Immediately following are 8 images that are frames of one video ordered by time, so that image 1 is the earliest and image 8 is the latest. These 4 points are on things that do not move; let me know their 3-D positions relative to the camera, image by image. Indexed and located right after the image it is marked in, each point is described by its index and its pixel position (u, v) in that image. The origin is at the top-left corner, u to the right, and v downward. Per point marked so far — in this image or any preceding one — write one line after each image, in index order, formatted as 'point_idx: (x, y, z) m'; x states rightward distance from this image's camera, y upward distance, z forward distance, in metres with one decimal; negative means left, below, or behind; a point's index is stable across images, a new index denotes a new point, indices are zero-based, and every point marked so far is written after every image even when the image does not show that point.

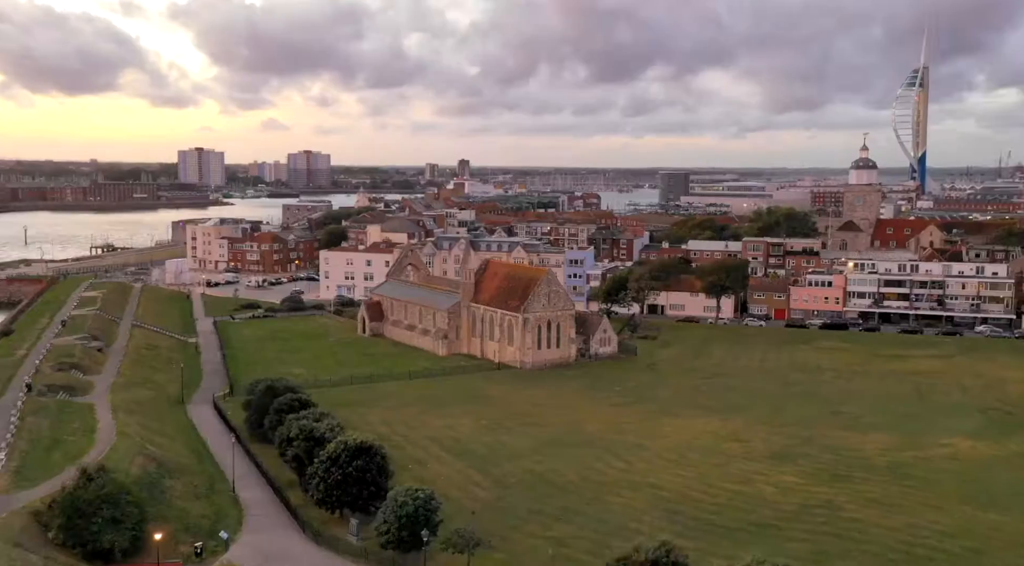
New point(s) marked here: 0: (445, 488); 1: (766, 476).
0: (-1.8, -4.9, +18.6) m
1: (+6.2, -4.8, +19.3) m
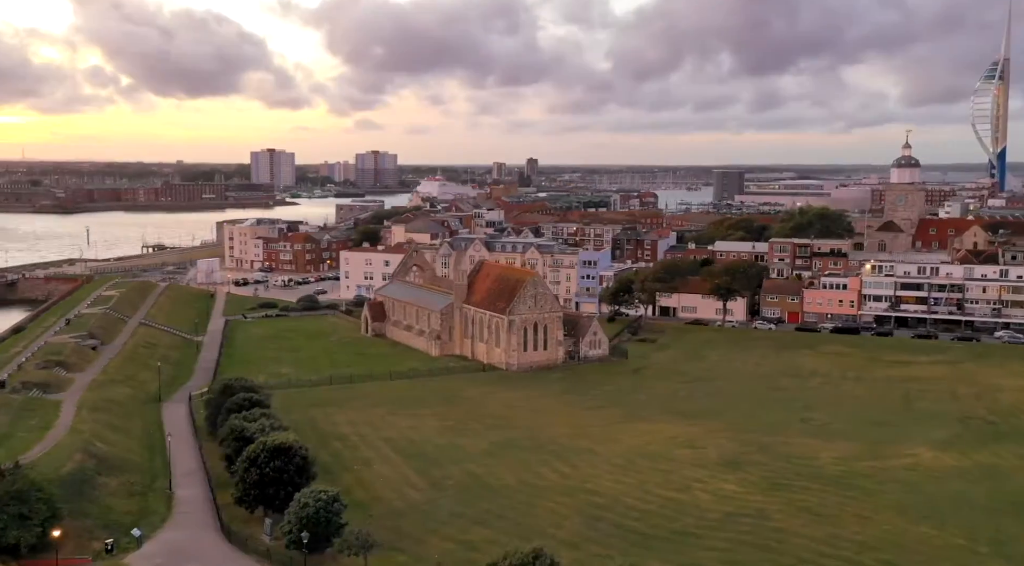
0: (-3.3, -4.9, +18.7) m
1: (+4.7, -4.9, +19.0) m
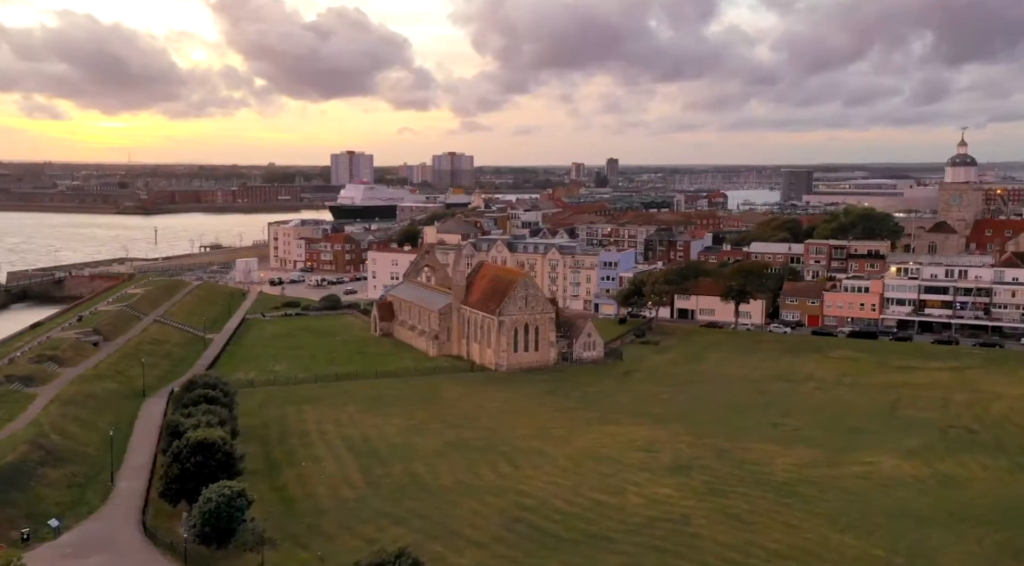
0: (-4.9, -4.9, +18.9) m
1: (+3.1, -4.9, +18.7) m
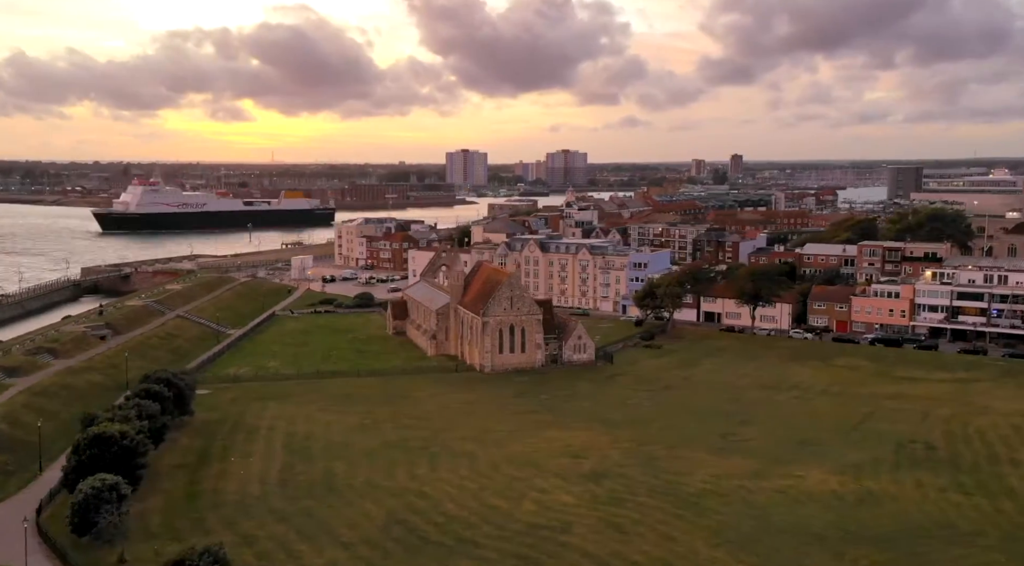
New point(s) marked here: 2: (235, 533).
0: (-7.2, -4.9, +19.5) m
1: (+0.8, -5.0, +18.5) m
2: (-5.6, -5.1, +15.9) m
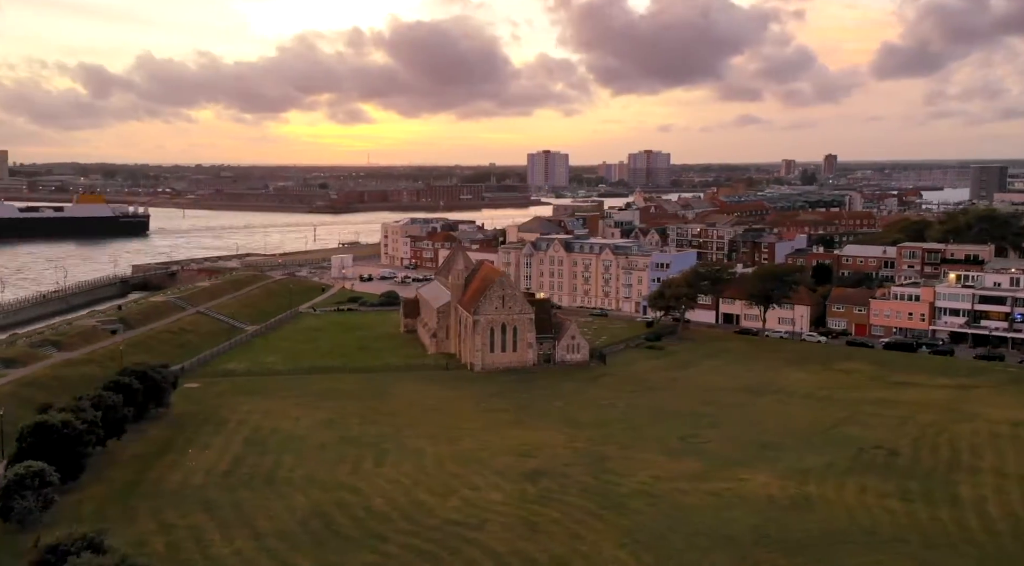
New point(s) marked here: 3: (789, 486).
0: (-8.7, -4.8, +20.1) m
1: (-0.9, -4.9, +18.6) m
2: (-7.4, -5.0, +16.4) m
3: (+6.8, -5.0, +19.2) m
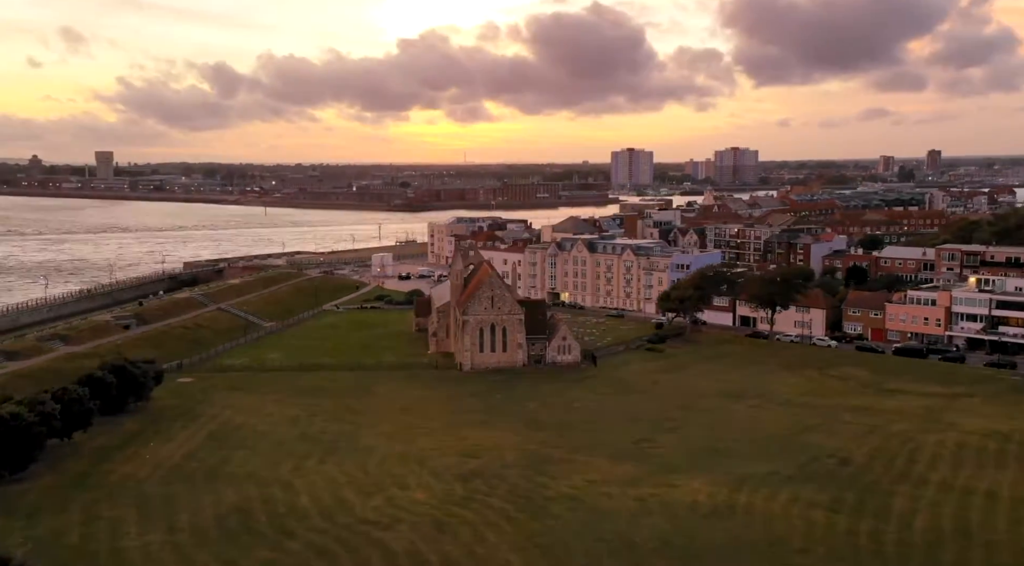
0: (-10.4, -4.8, +21.0) m
1: (-2.6, -5.0, +19.0) m
2: (-9.3, -5.0, +17.2) m
3: (+5.0, -5.1, +18.9) m
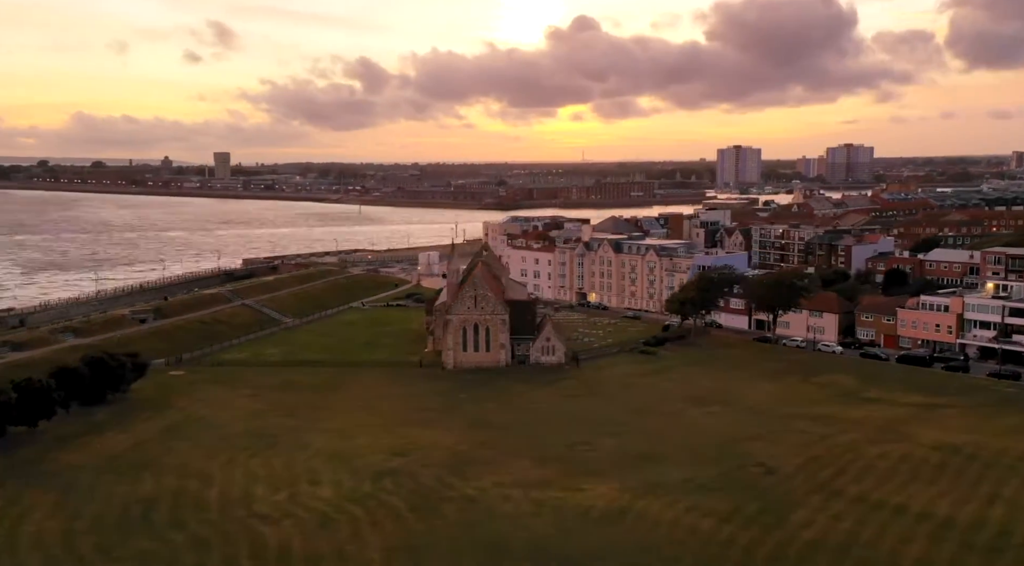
0: (-12.5, -4.8, +22.4) m
1: (-4.9, -5.1, +19.6) m
2: (-11.8, -5.0, +18.5) m
3: (+2.7, -5.2, +19.0) m
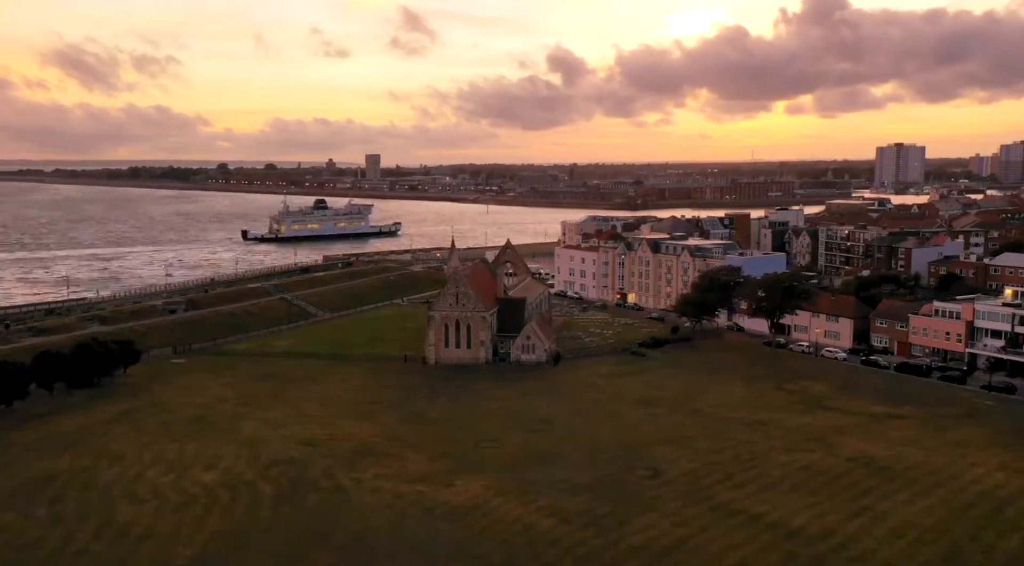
0: (-15.2, -4.6, +24.8) m
1: (-8.1, -5.0, +21.2) m
2: (-15.0, -4.8, +20.8) m
3: (-0.6, -5.3, +19.6) m
